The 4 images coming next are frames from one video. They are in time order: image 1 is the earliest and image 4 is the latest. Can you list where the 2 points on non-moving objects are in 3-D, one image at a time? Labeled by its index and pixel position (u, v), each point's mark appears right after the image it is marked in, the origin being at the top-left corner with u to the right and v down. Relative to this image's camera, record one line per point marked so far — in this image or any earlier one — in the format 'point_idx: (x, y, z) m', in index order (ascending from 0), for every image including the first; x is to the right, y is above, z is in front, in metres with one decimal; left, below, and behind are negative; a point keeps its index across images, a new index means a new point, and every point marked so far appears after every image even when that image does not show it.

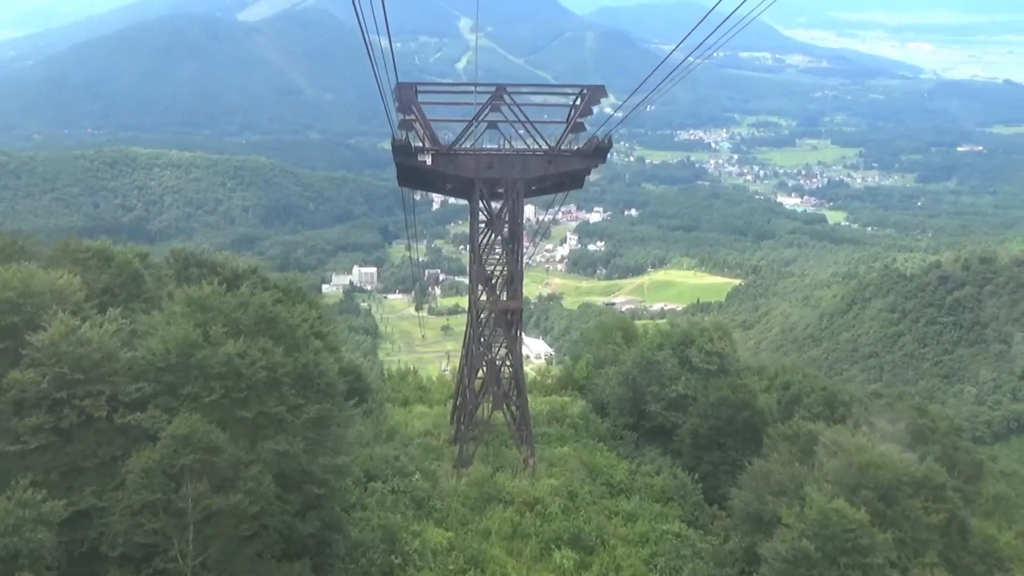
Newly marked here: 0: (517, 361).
0: (+0.1, -1.3, +20.0) m
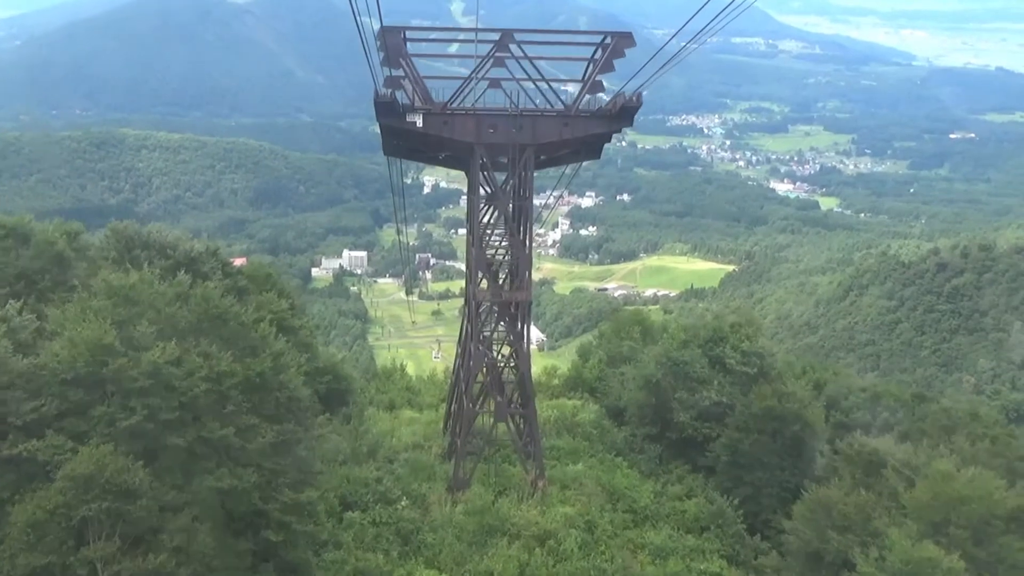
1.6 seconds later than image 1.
0: (+0.2, -1.2, +16.7) m
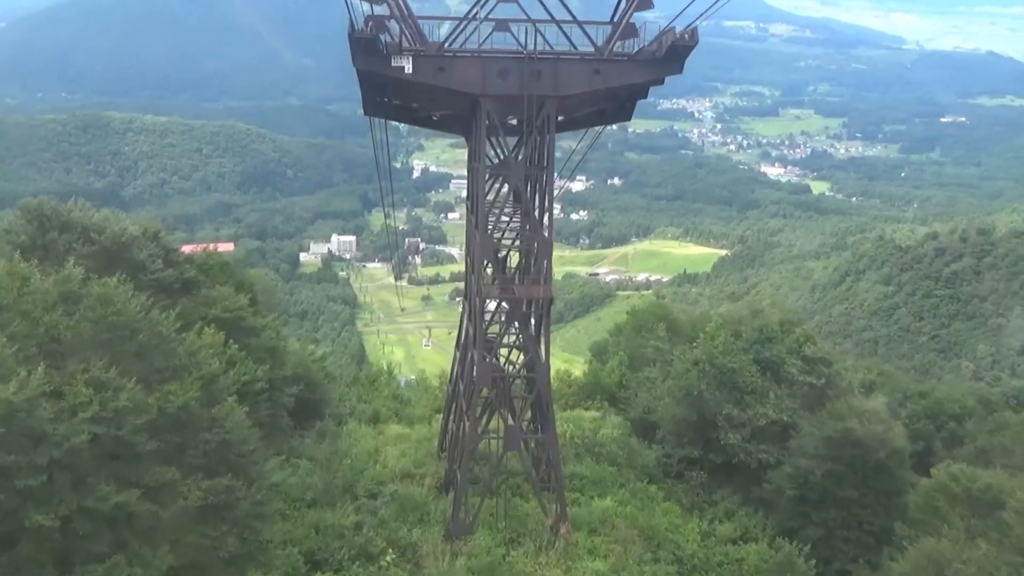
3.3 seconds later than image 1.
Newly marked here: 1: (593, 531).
0: (+0.4, -1.1, +13.3) m
1: (+1.0, -2.9, +13.3) m
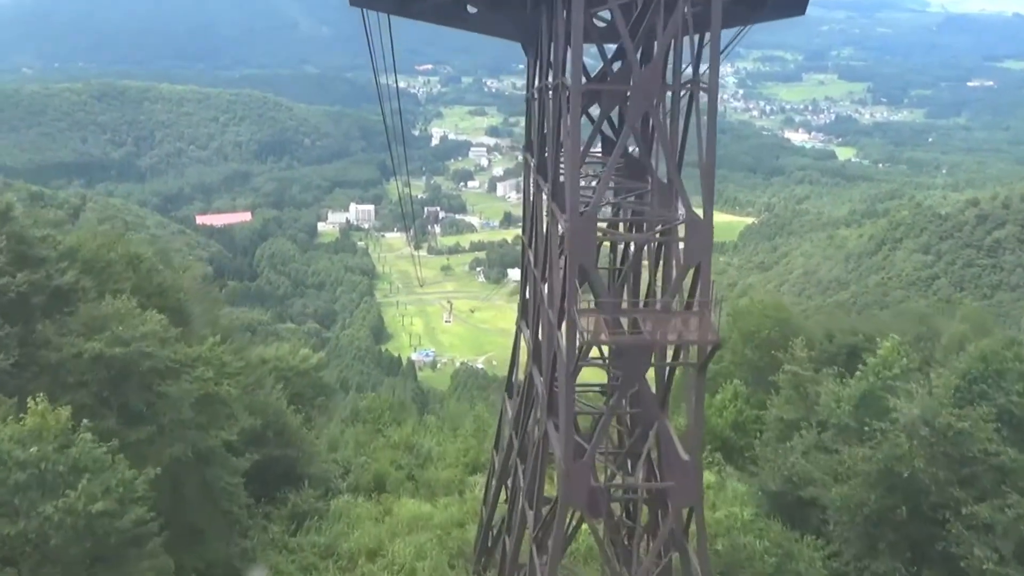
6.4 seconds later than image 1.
0: (+1.1, -1.2, +7.0) m
1: (+1.7, -3.1, +7.2) m
